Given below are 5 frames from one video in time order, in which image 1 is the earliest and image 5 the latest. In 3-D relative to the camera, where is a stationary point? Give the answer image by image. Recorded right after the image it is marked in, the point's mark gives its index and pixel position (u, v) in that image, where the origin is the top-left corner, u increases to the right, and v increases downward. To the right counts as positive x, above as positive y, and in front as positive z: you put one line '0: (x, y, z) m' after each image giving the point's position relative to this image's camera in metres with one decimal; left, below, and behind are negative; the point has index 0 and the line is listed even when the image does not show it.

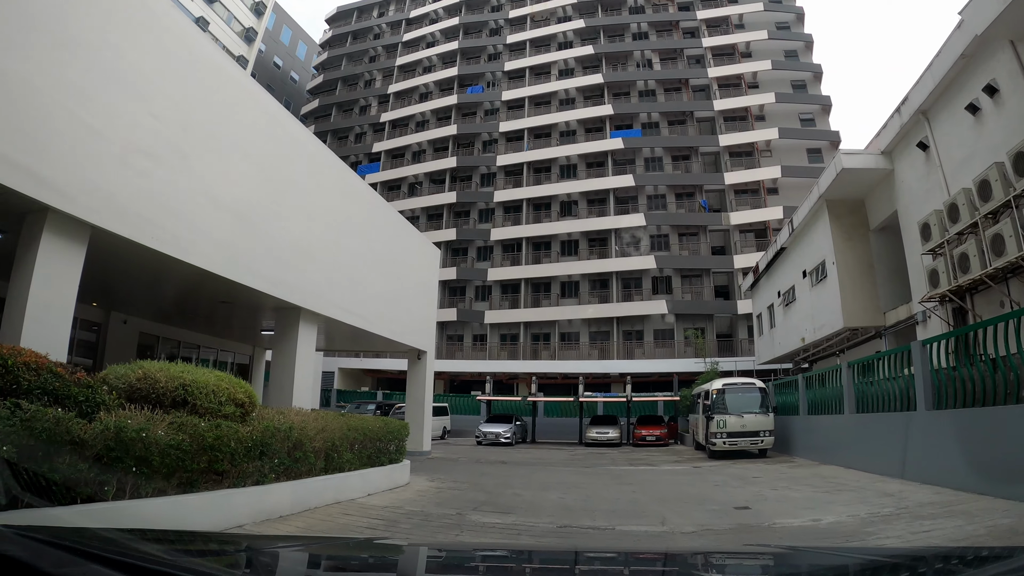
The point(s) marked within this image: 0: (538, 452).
0: (+0.6, -5.3, +18.5) m
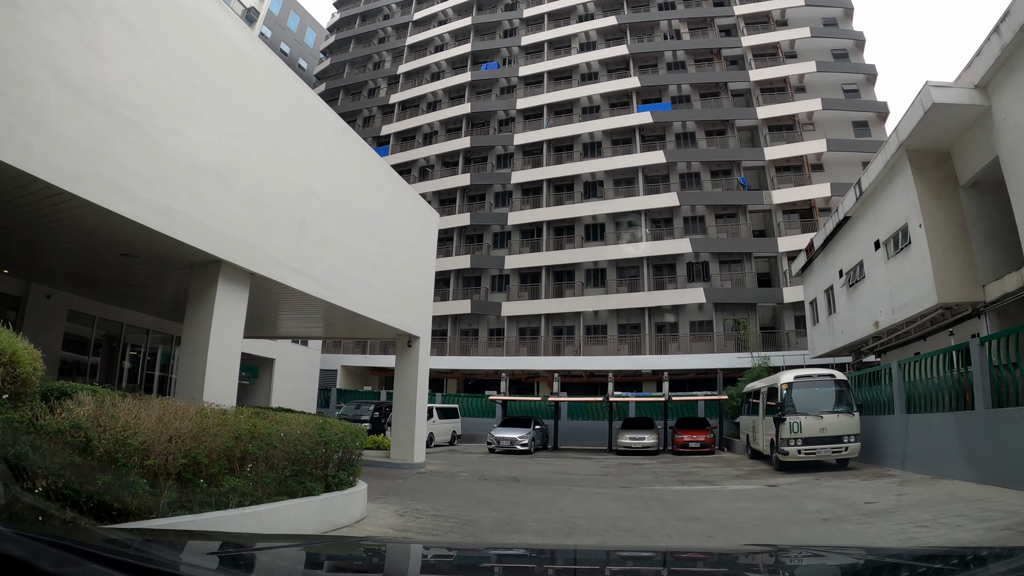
0: (+1.3, -5.1, +17.0) m
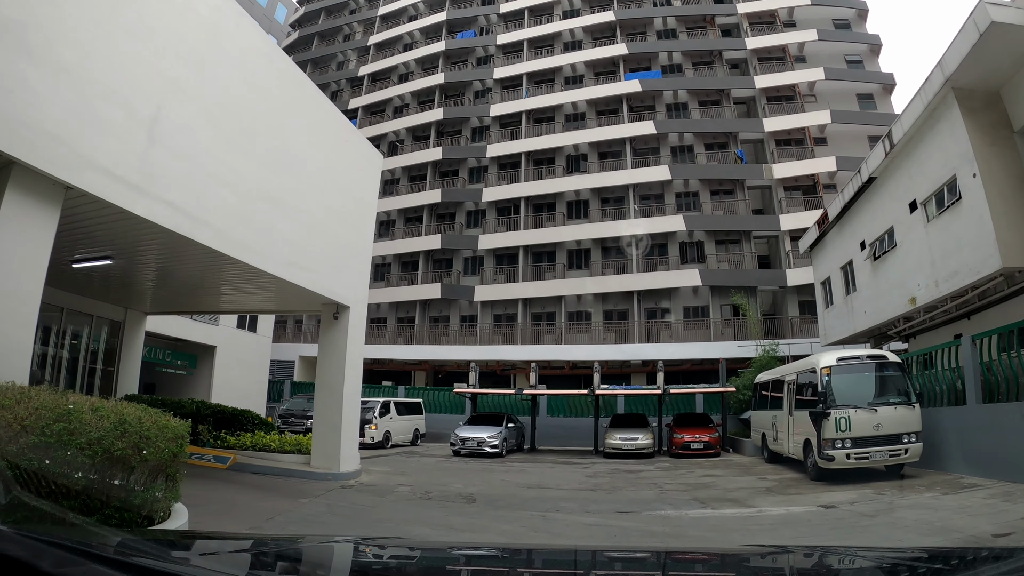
0: (+0.6, -4.7, +15.7) m
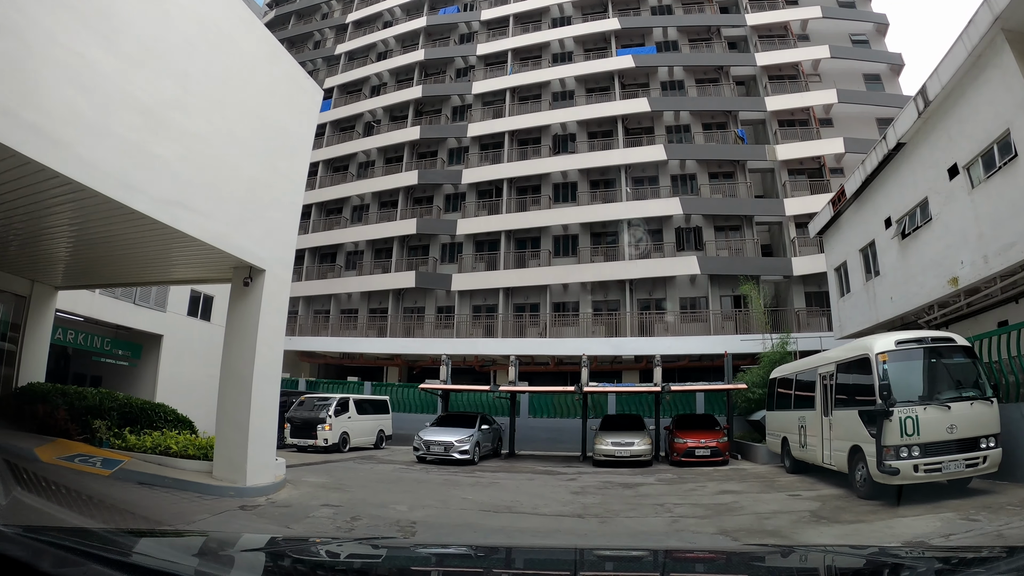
0: (+0.2, -4.5, +14.7) m
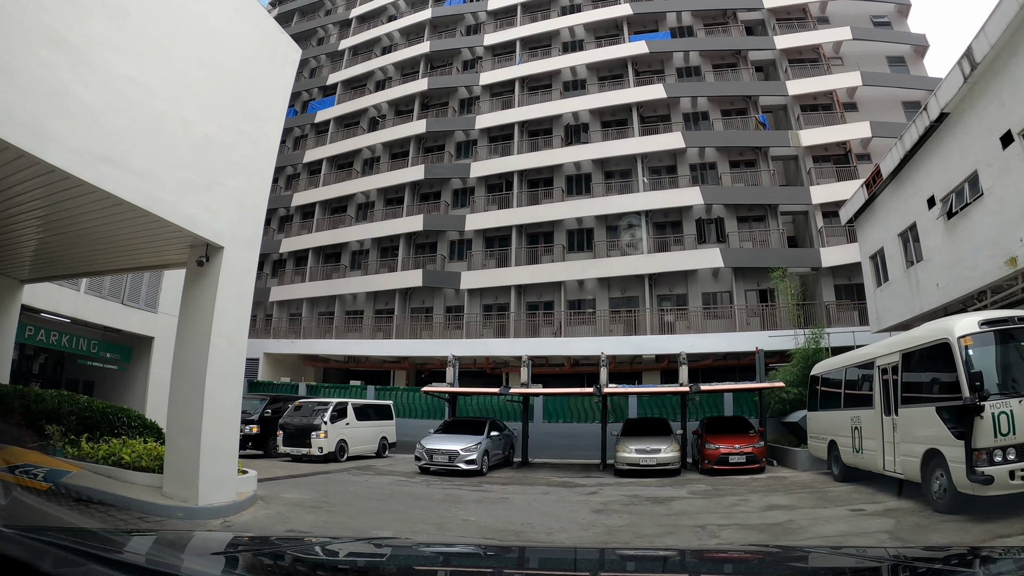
0: (+0.5, -4.4, +14.1) m
